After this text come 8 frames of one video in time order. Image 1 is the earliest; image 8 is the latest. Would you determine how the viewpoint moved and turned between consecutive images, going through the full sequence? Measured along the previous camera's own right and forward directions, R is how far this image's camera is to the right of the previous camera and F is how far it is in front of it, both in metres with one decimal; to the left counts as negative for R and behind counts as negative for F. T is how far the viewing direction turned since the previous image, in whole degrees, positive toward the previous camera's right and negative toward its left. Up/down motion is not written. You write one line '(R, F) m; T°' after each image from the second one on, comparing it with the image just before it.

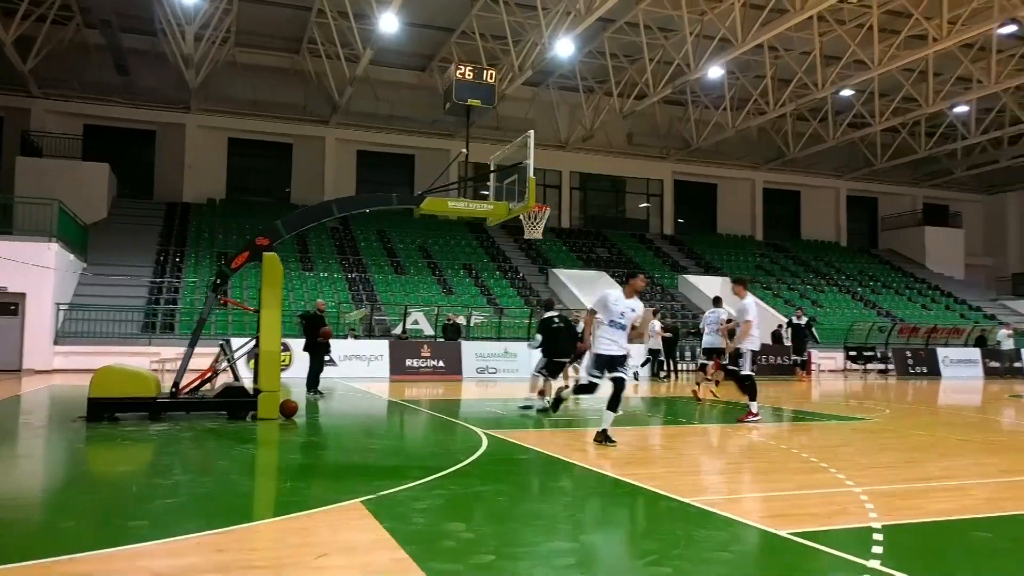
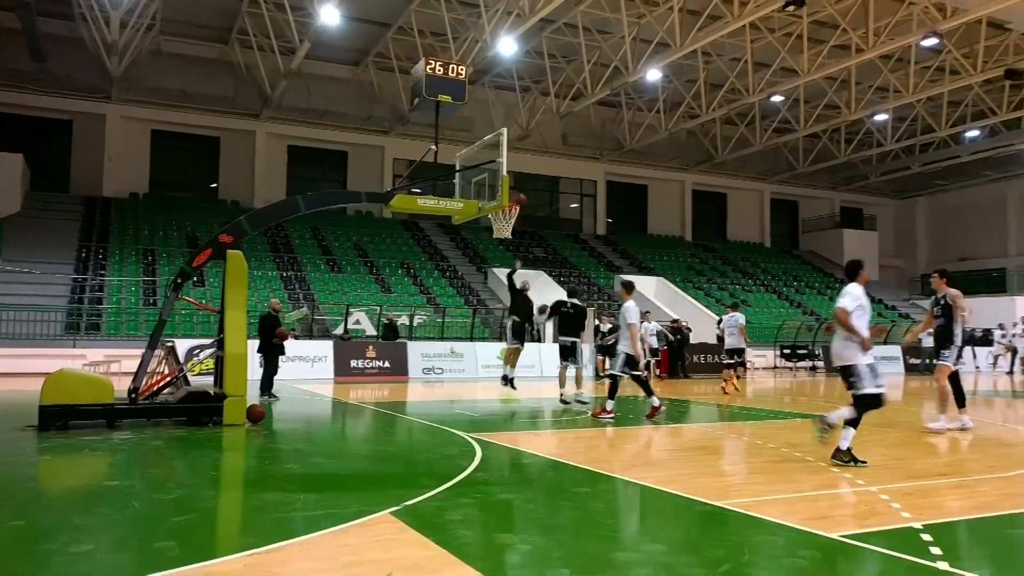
(-0.4, +0.1) m; +6°
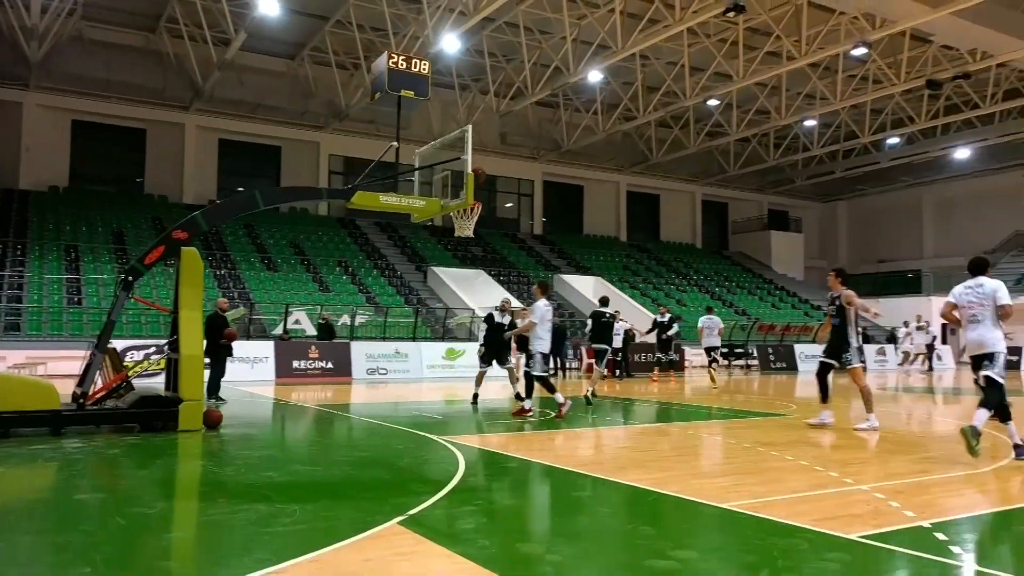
(-0.3, +0.1) m; +5°
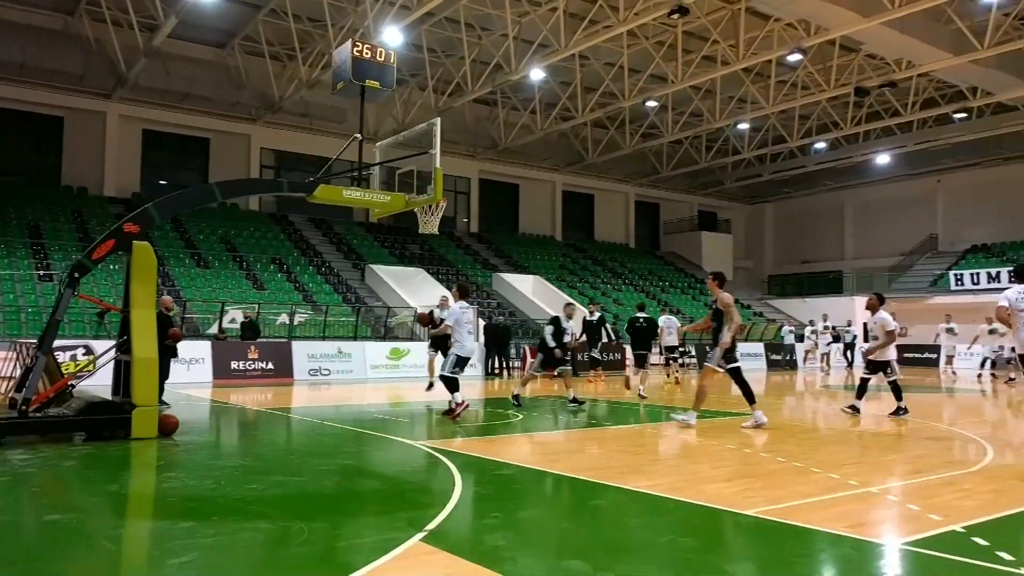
(-0.4, +0.2) m; +5°
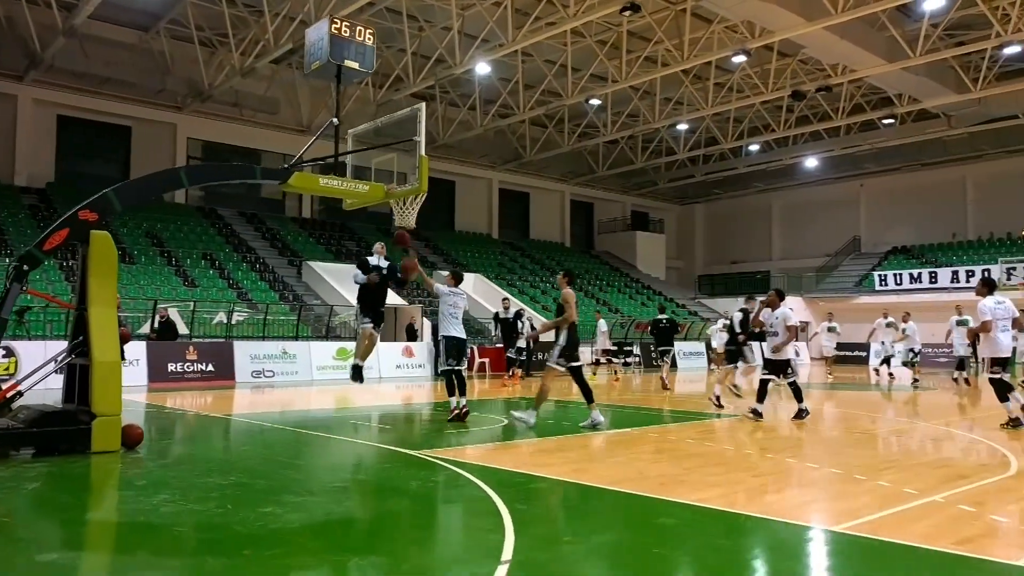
(-0.5, +0.4) m; +6°
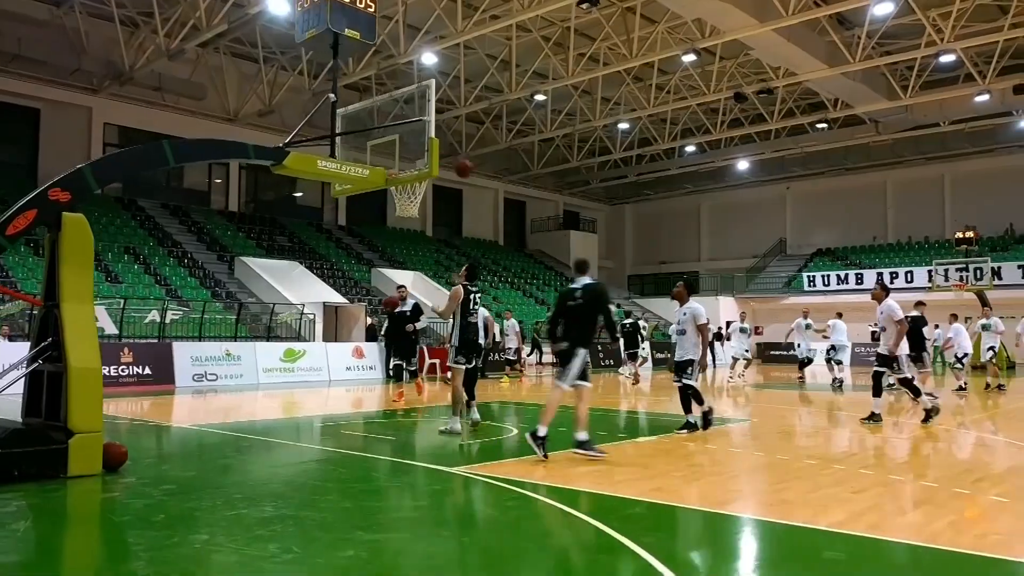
(-0.7, +0.6) m; +6°
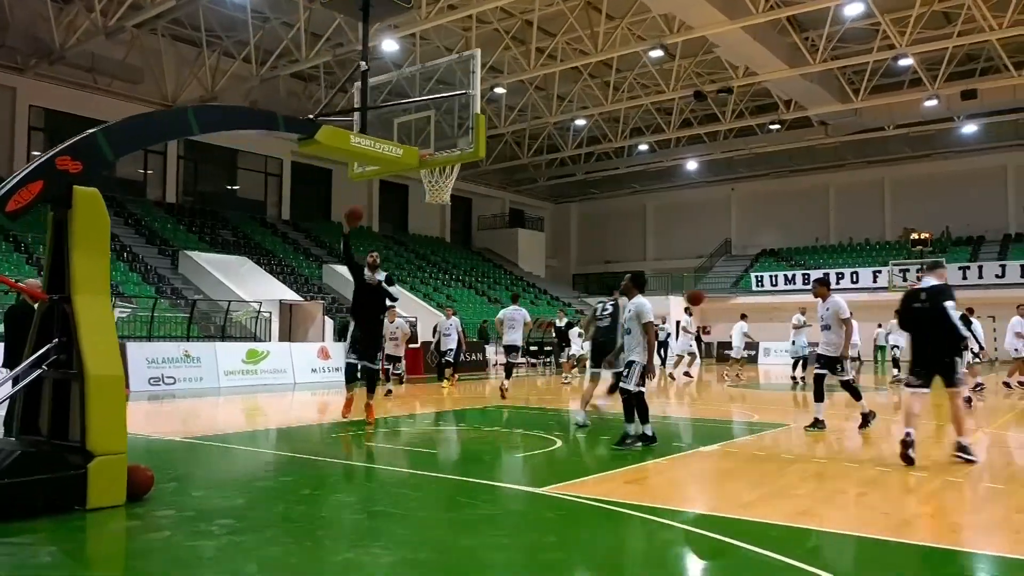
(-0.8, +0.6) m; +5°
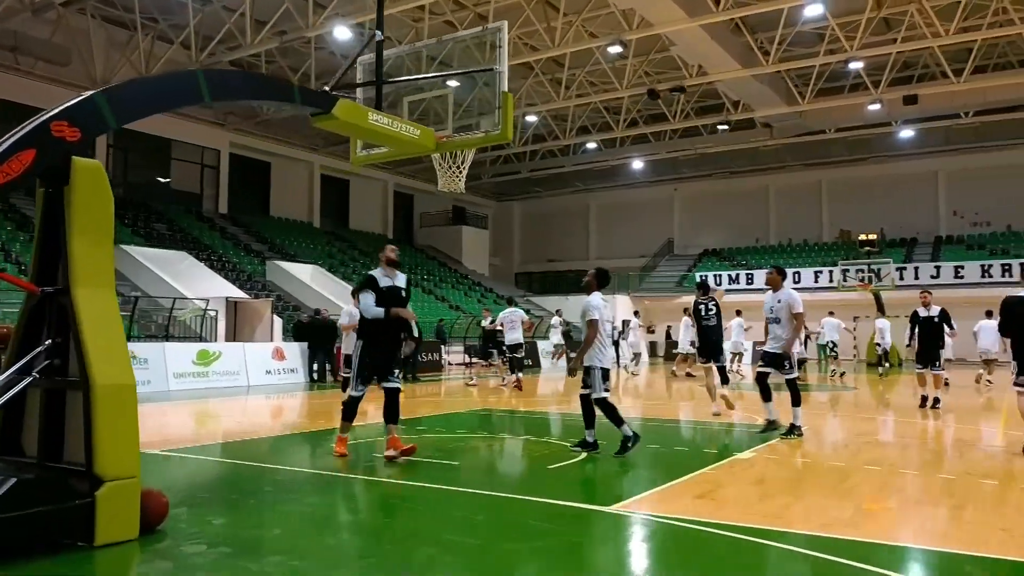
(-0.6, +0.5) m; +5°
